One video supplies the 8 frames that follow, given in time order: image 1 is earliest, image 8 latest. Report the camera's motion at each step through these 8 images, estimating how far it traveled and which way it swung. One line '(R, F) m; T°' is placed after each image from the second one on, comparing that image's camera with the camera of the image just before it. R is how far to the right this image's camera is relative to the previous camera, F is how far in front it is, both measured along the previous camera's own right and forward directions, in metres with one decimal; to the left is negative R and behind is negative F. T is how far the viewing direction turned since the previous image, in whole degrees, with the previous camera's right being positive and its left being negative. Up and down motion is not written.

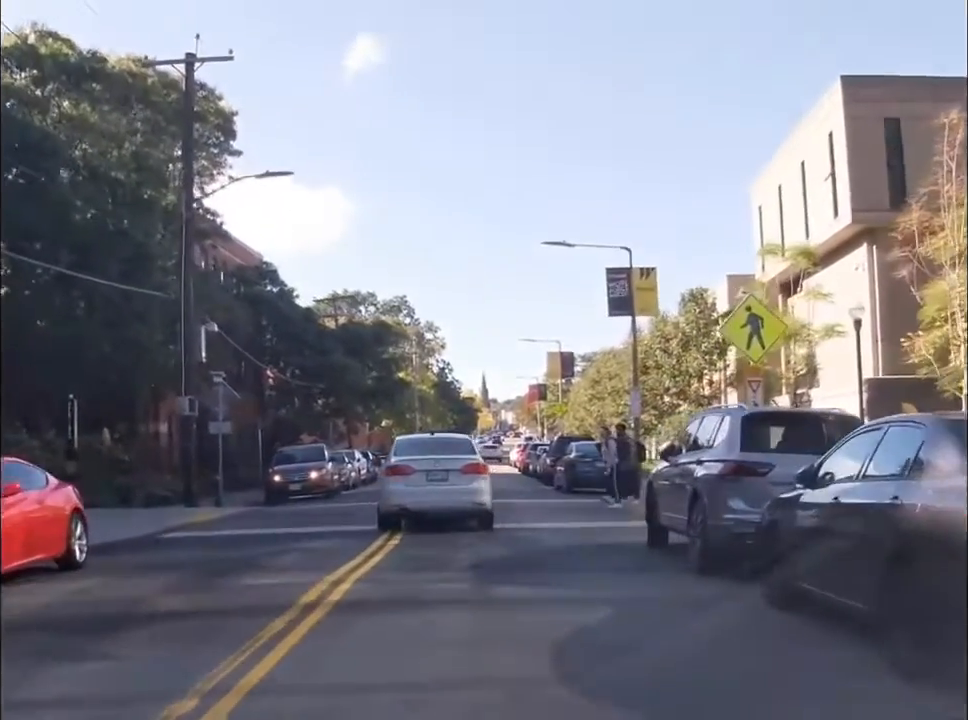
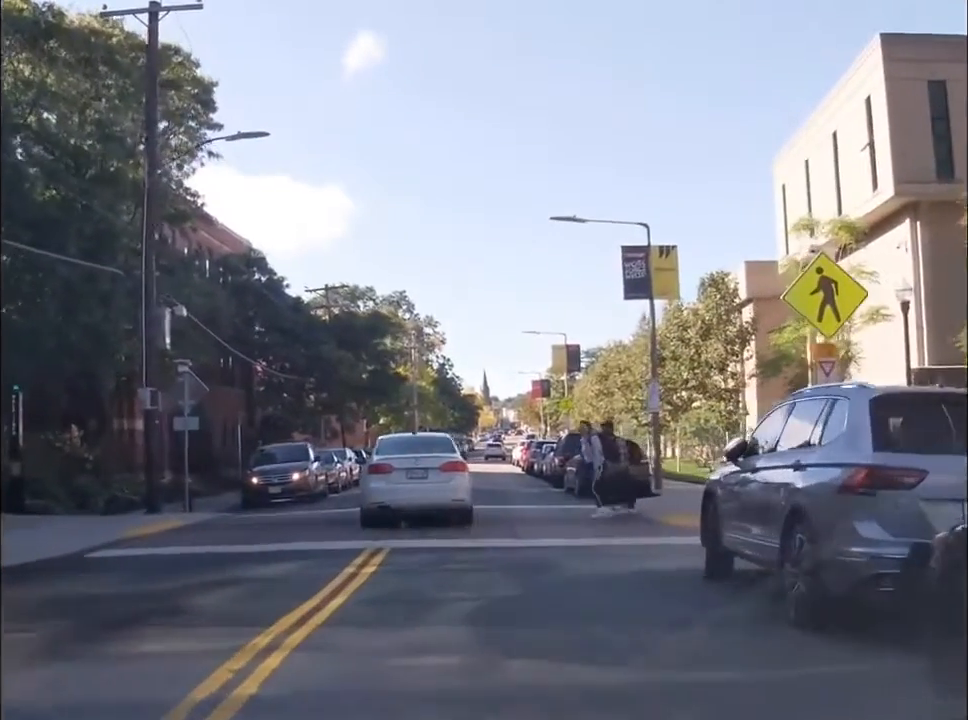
(0.0, +3.7) m; 0°
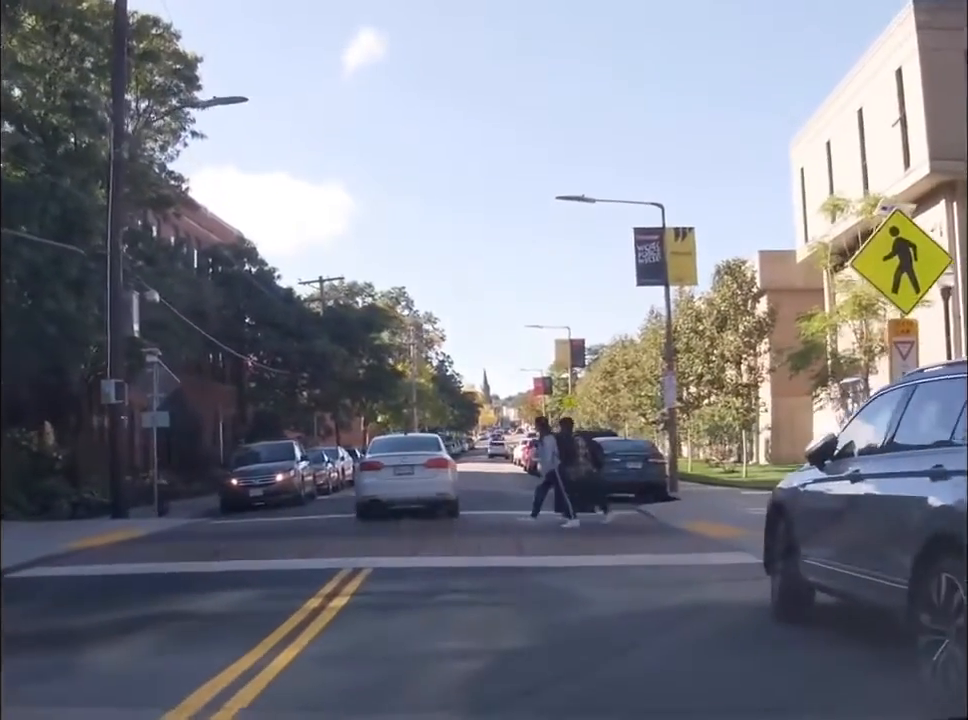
(0.0, +2.6) m; 0°
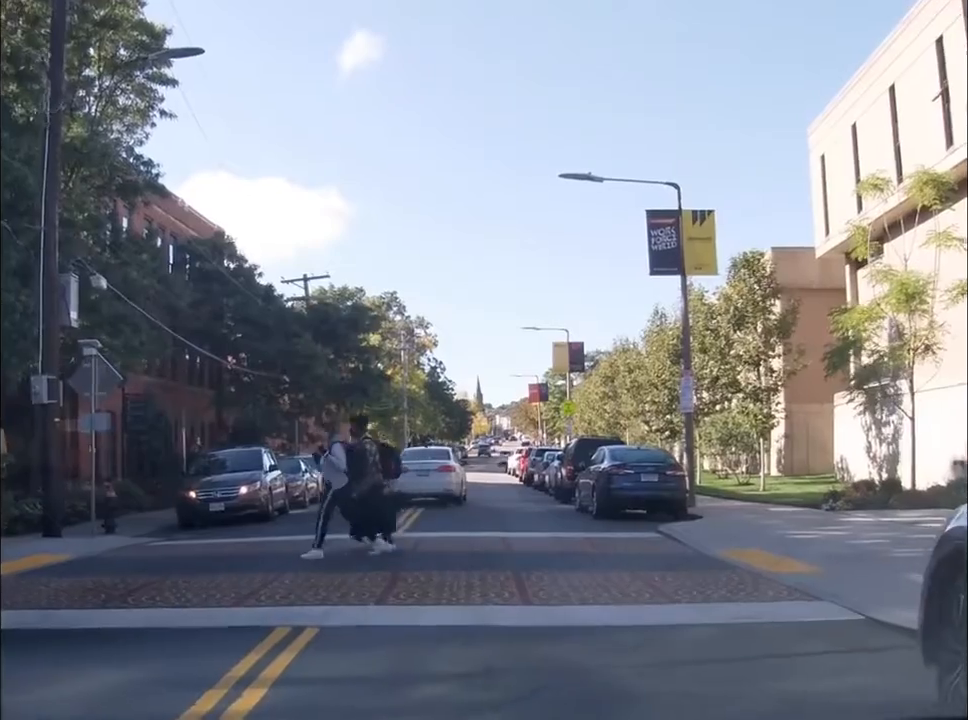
(0.0, +3.4) m; 0°
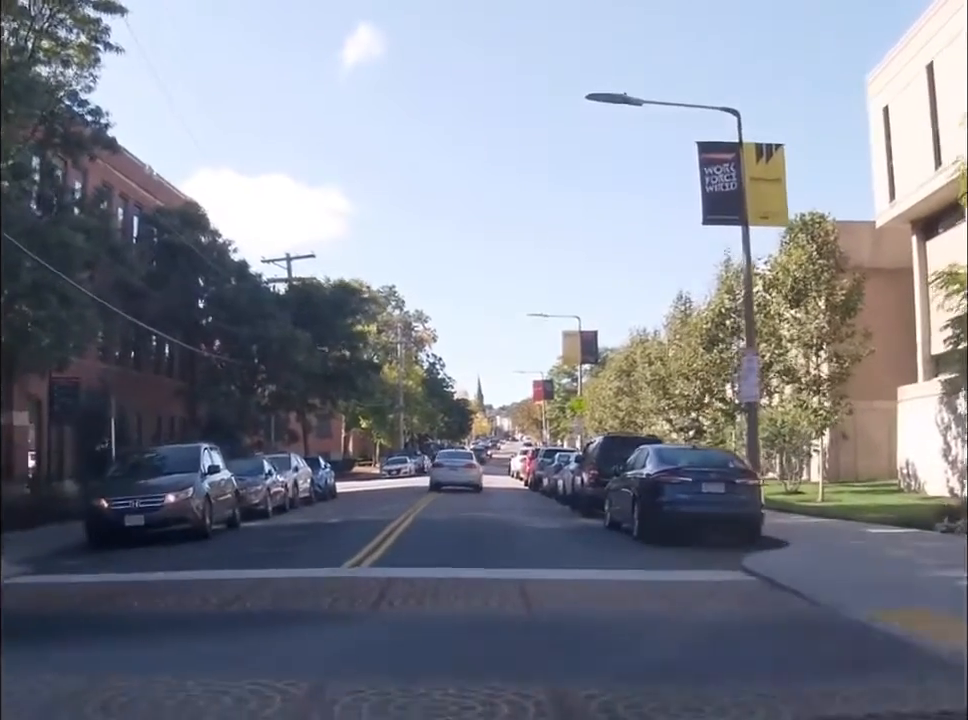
(0.0, +6.0) m; 0°
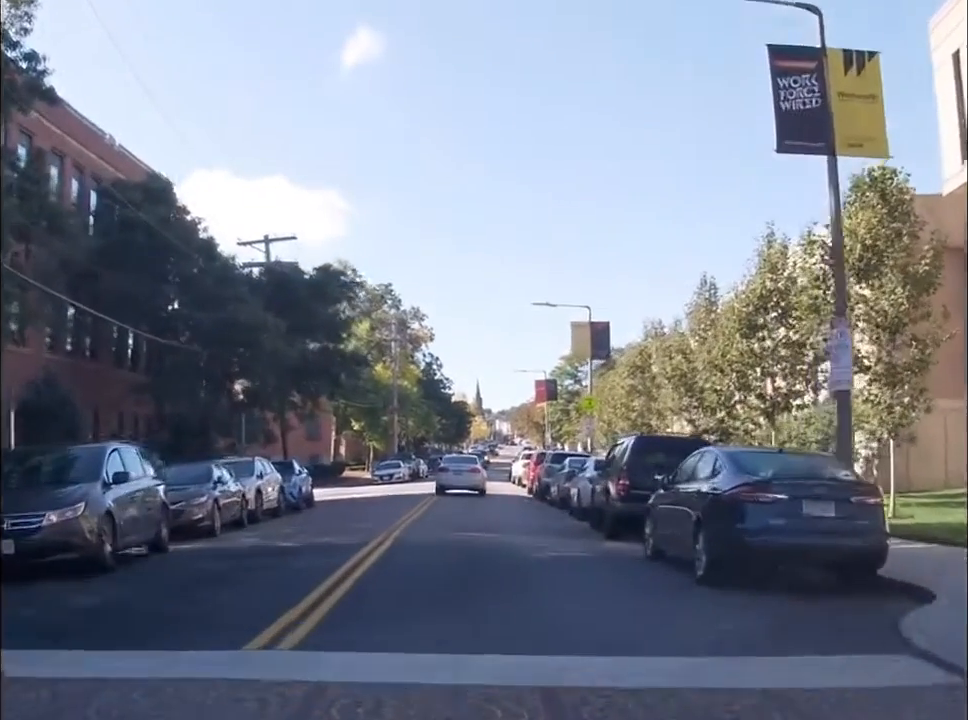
(0.0, +5.2) m; 0°
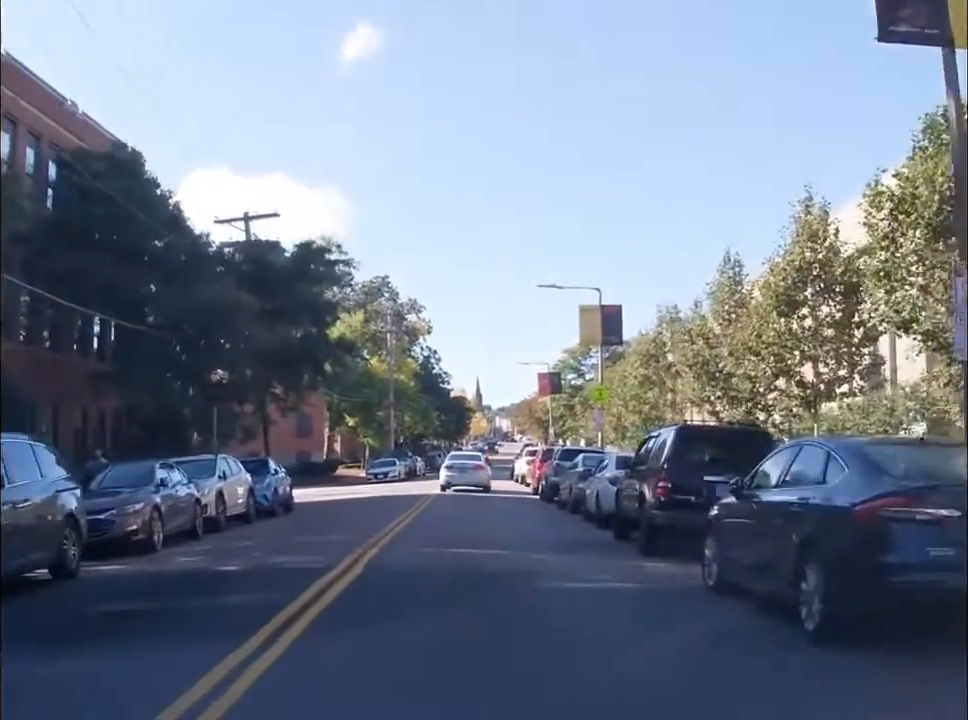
(0.0, +4.0) m; 0°
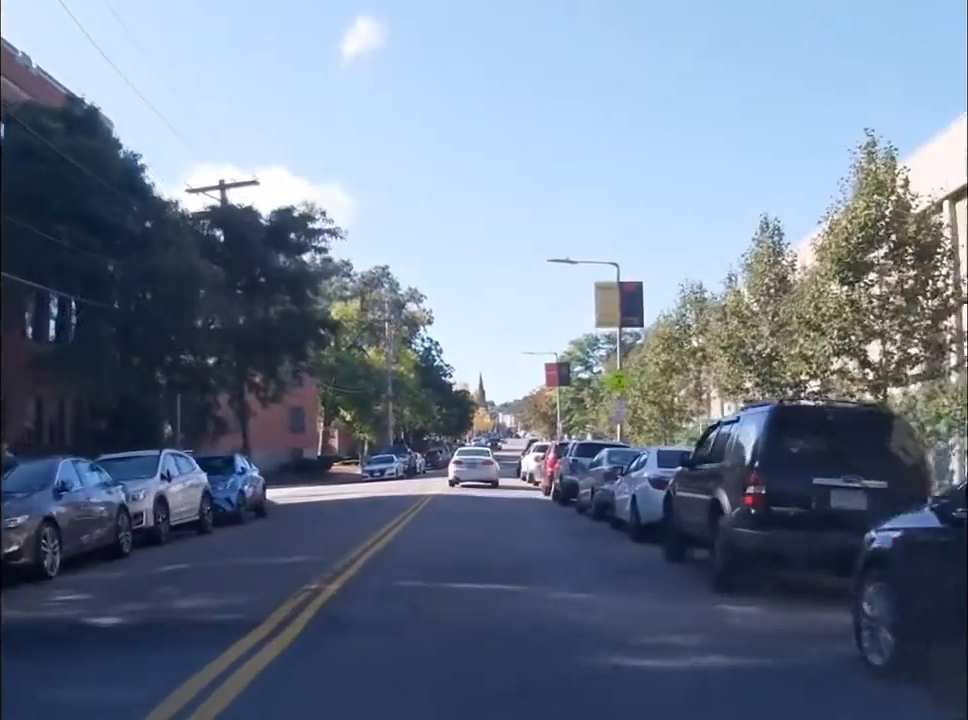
(0.0, +4.5) m; 0°
